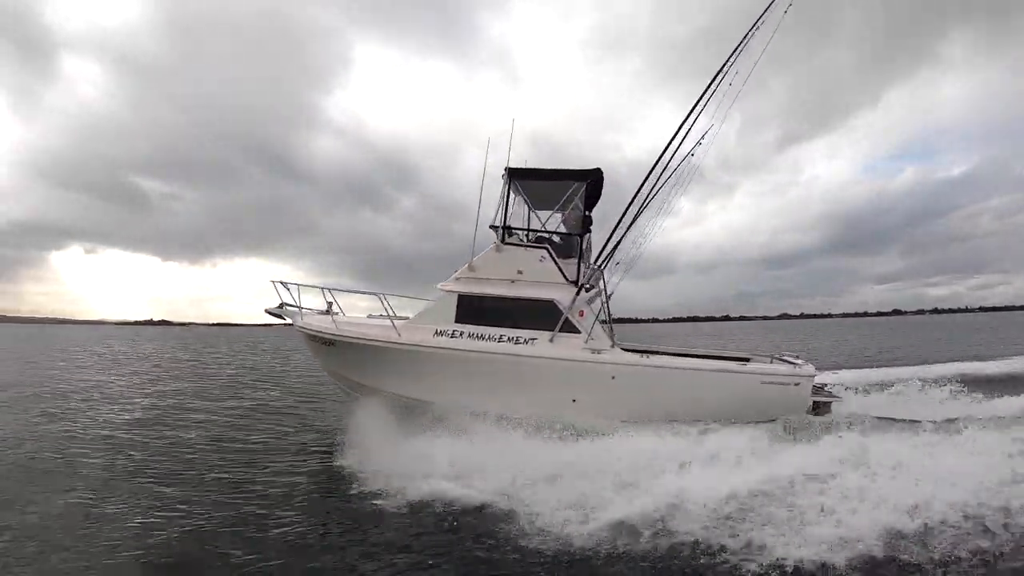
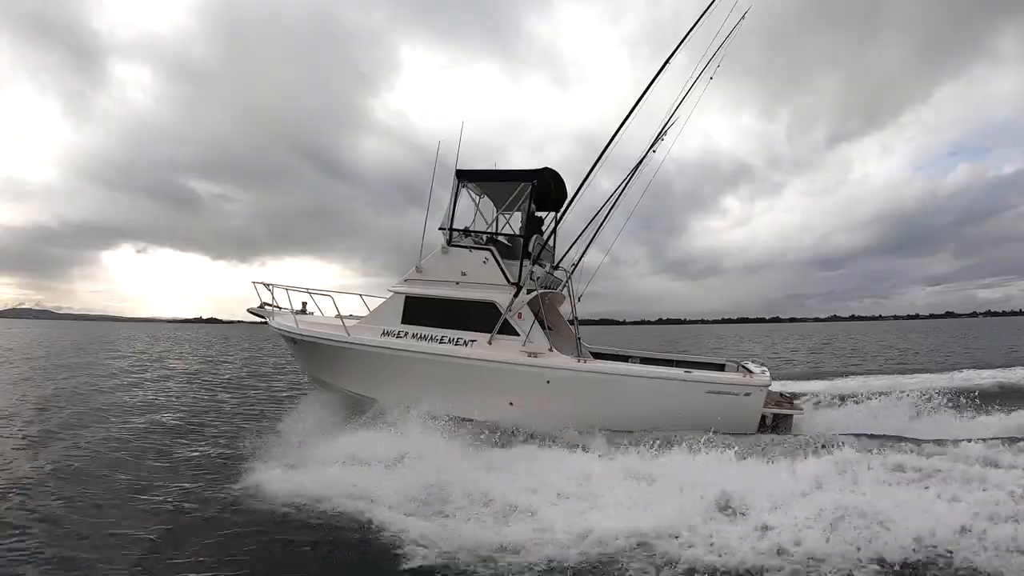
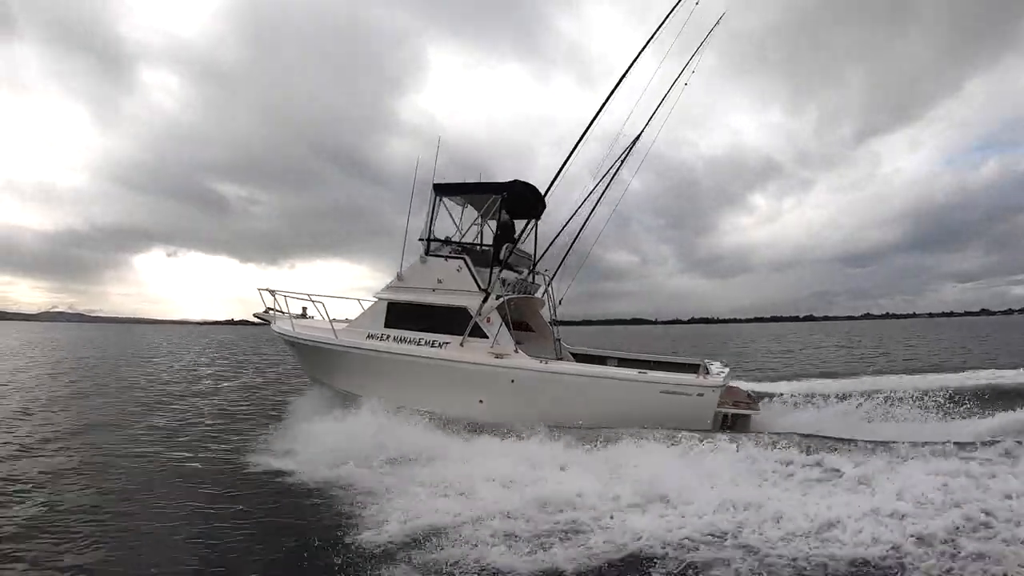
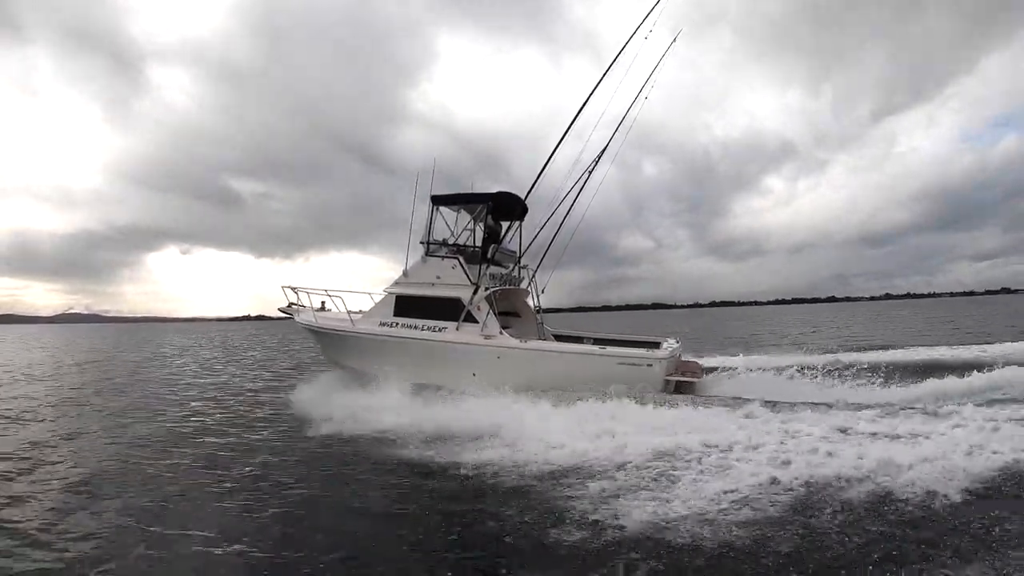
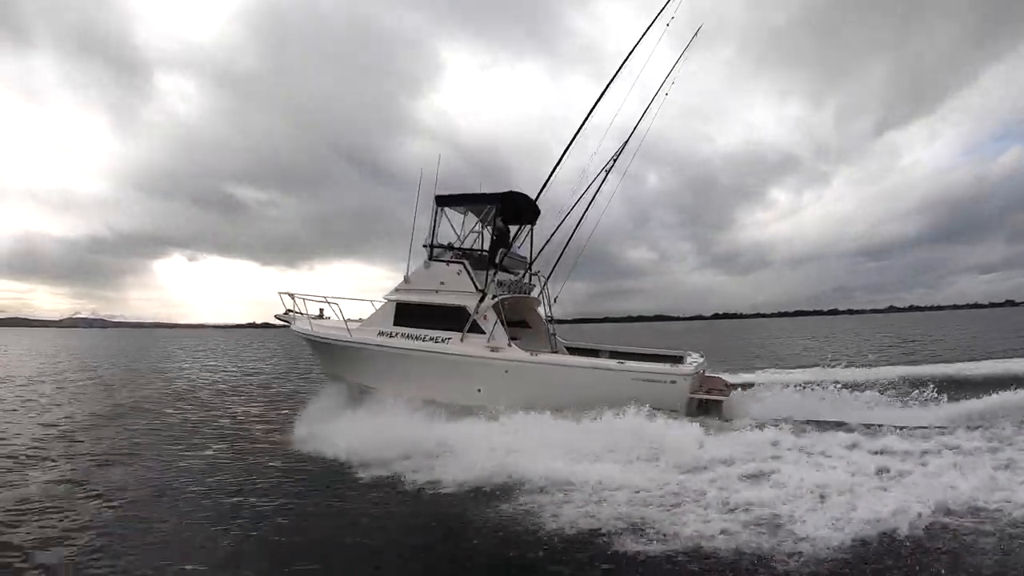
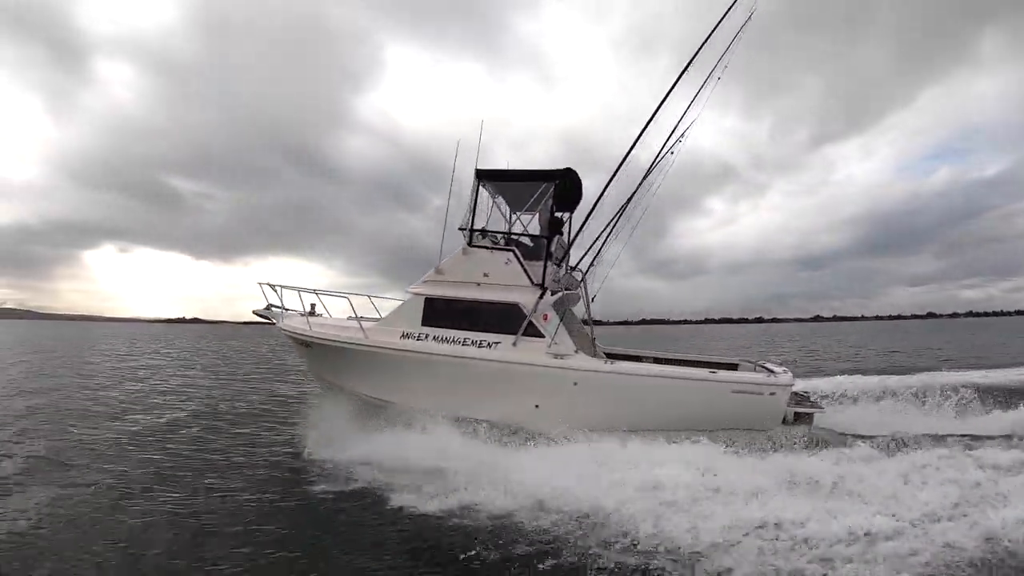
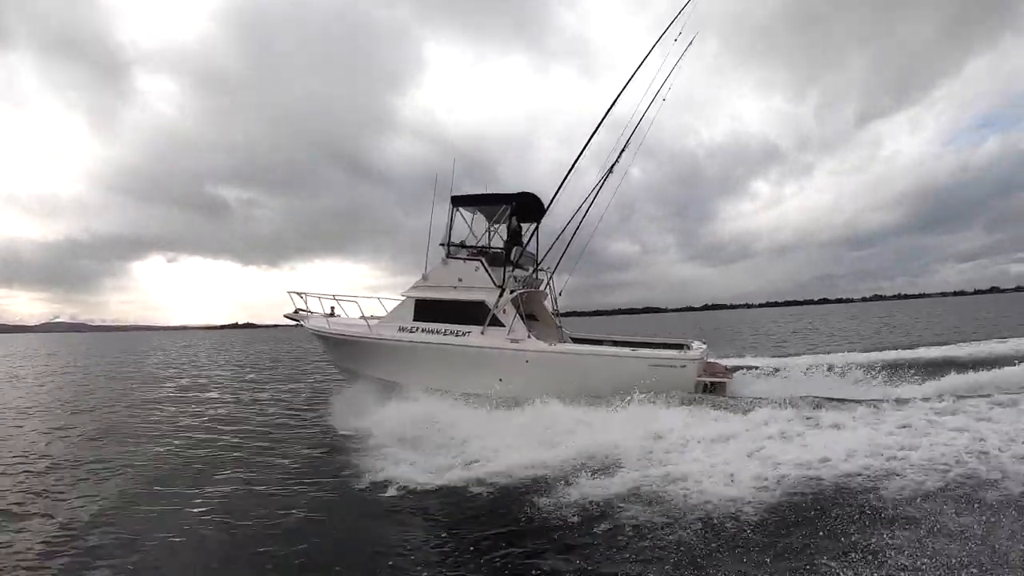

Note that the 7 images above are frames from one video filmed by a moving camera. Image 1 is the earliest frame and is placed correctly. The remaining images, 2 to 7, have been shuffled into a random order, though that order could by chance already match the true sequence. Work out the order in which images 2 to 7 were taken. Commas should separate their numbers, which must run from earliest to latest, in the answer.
6, 2, 3, 5, 4, 7
